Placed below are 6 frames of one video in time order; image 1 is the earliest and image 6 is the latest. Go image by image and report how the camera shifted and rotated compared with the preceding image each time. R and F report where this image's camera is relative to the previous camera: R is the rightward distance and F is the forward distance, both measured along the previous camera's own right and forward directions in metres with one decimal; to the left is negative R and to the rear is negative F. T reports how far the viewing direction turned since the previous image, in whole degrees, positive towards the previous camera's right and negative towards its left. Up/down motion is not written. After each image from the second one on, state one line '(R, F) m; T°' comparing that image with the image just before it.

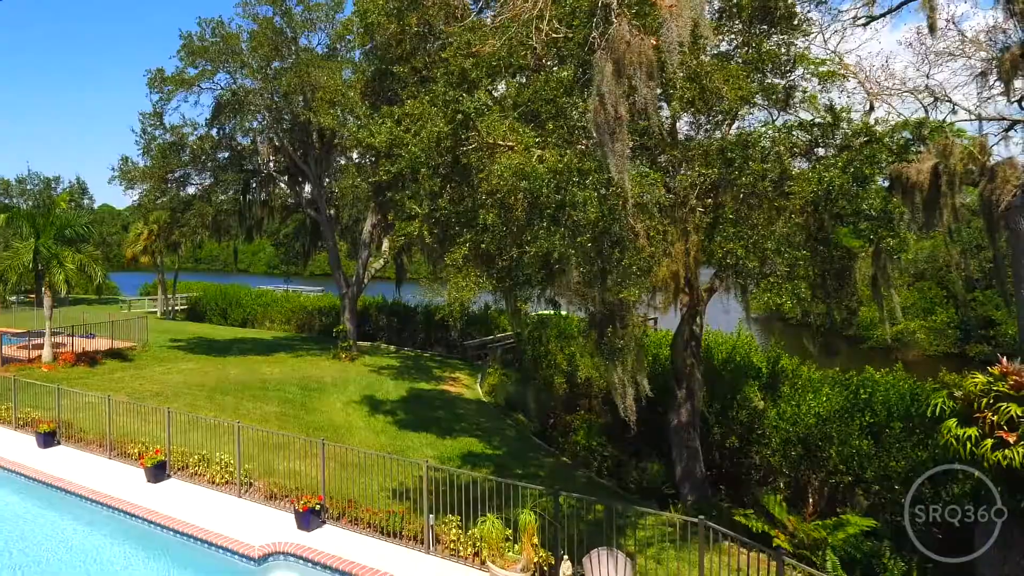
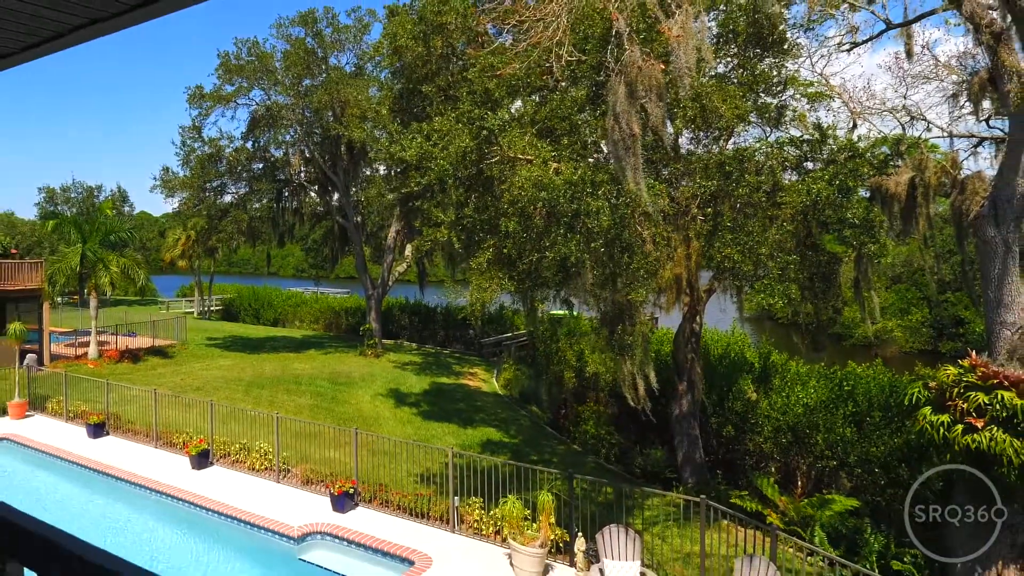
(-0.4, -0.7) m; +1°
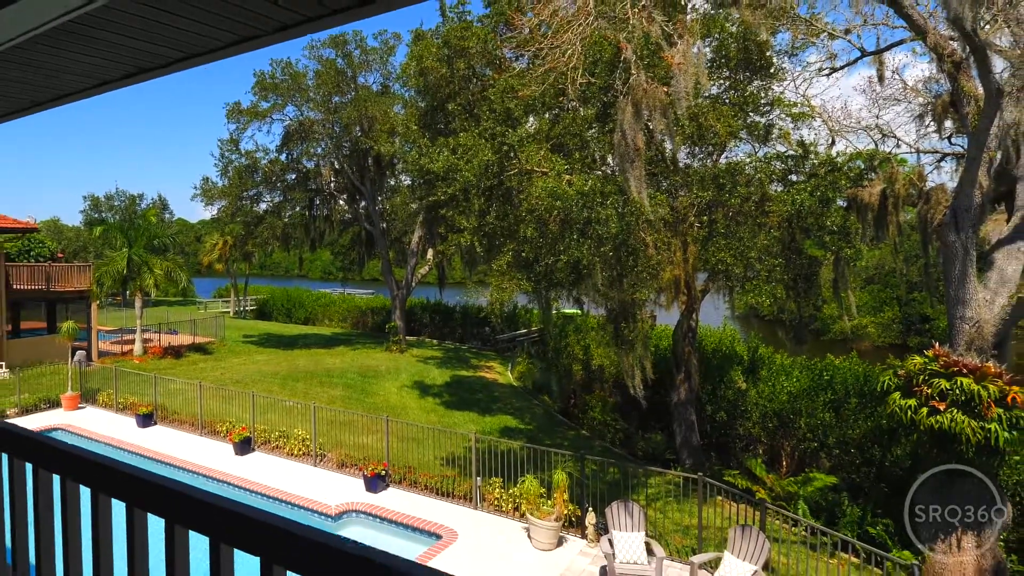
(-0.5, -0.8) m; +1°
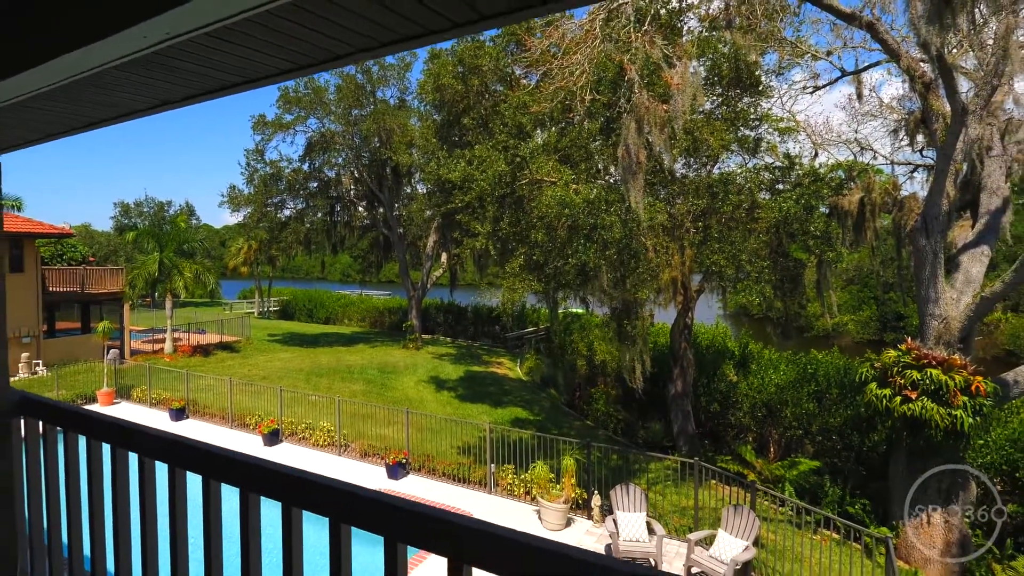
(-0.4, -0.7) m; +1°
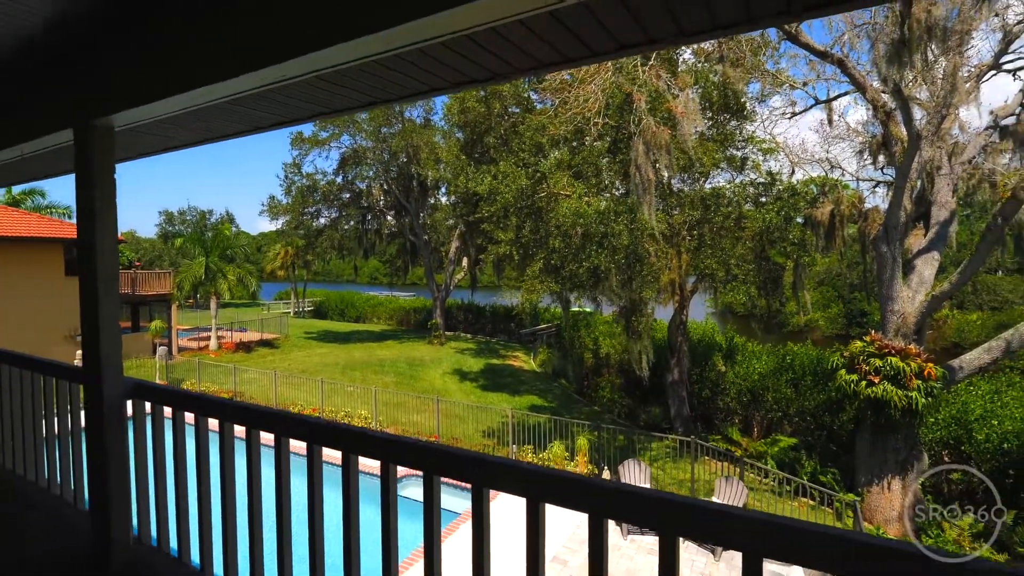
(-0.8, -1.2) m; +3°
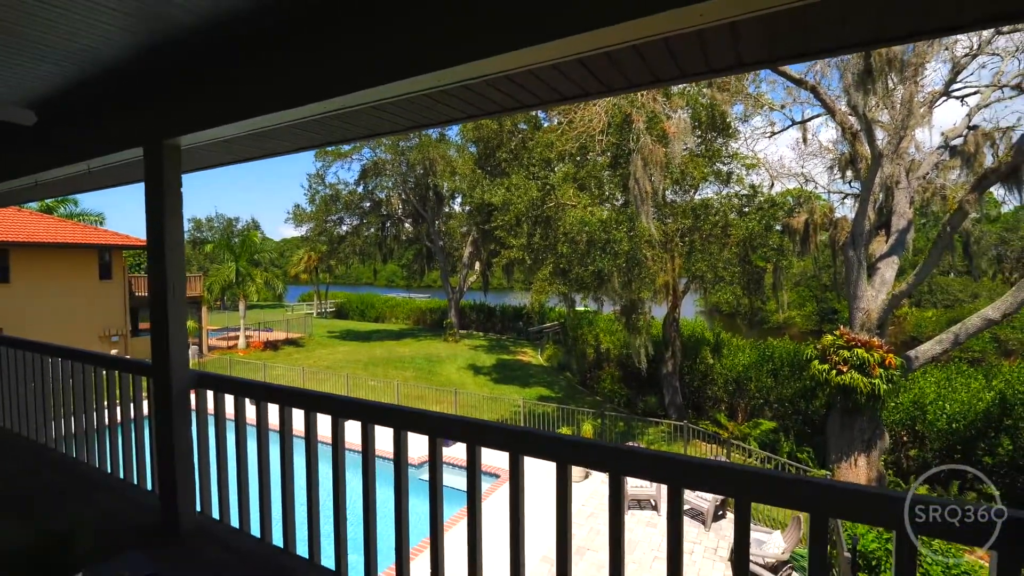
(-0.8, -1.0) m; +3°
